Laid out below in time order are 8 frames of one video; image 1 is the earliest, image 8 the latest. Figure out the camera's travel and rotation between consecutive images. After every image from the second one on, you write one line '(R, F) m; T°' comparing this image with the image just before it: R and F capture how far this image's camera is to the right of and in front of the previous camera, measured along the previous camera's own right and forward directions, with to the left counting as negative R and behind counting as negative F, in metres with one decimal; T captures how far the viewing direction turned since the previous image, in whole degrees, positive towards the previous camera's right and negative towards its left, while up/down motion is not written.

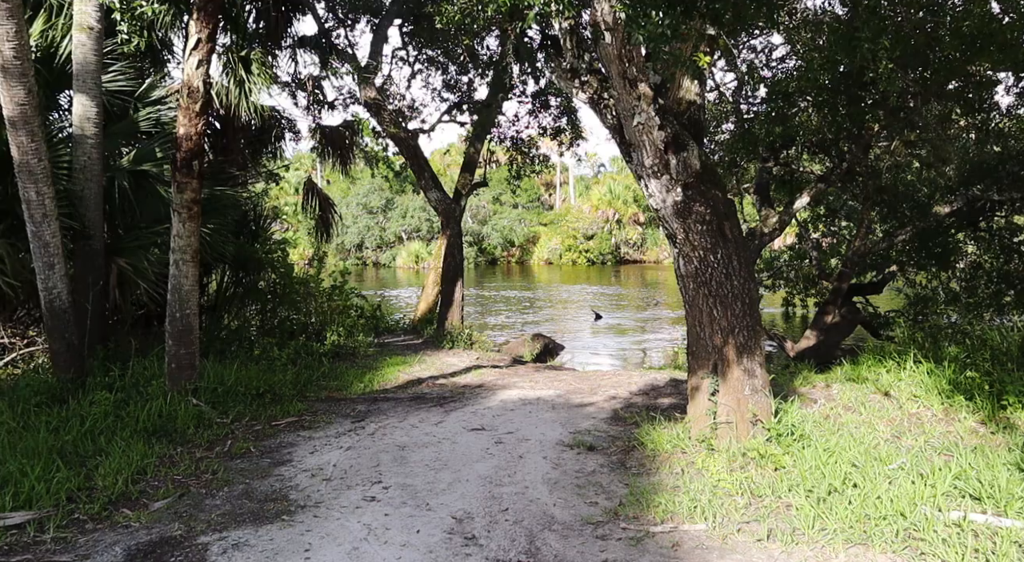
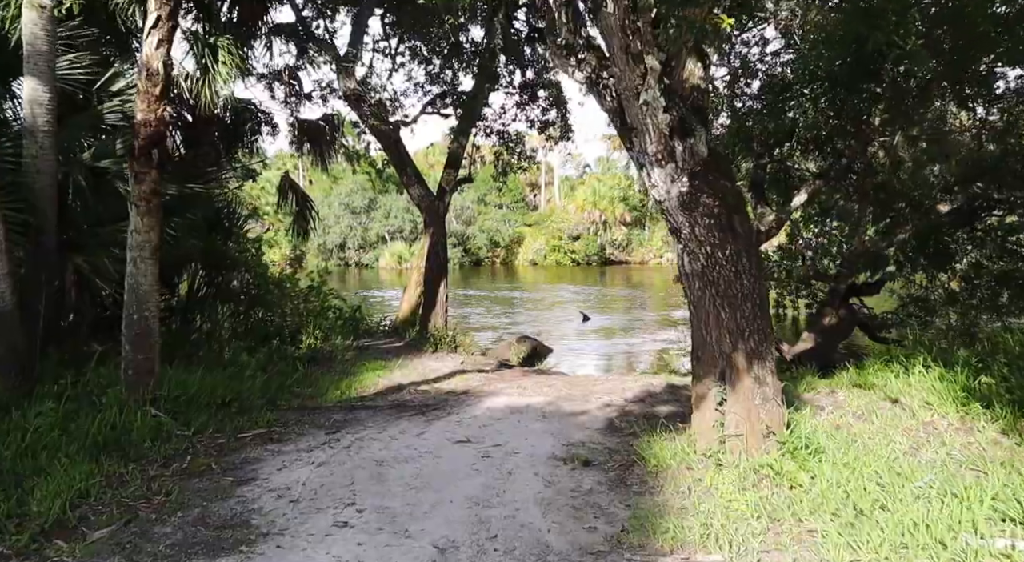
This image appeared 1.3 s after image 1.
(0.0, +0.4) m; +1°
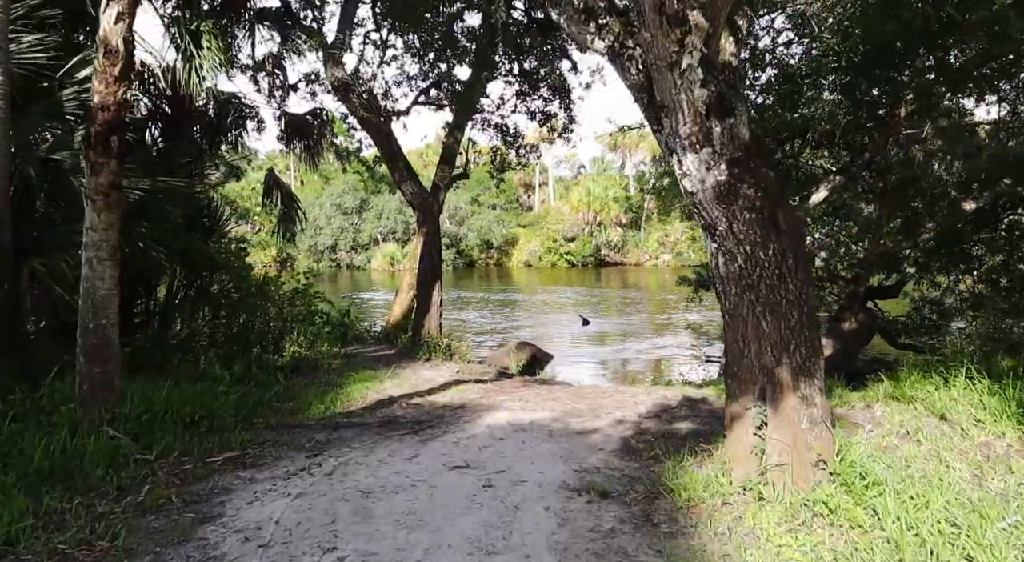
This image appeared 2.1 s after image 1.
(-0.1, +0.6) m; +1°
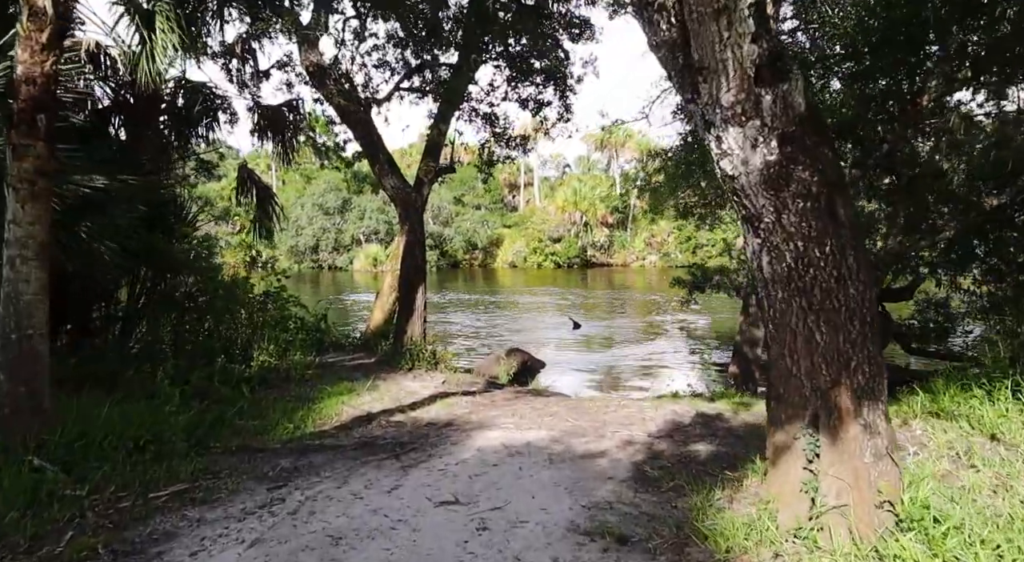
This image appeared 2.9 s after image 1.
(-0.1, +0.7) m; +1°
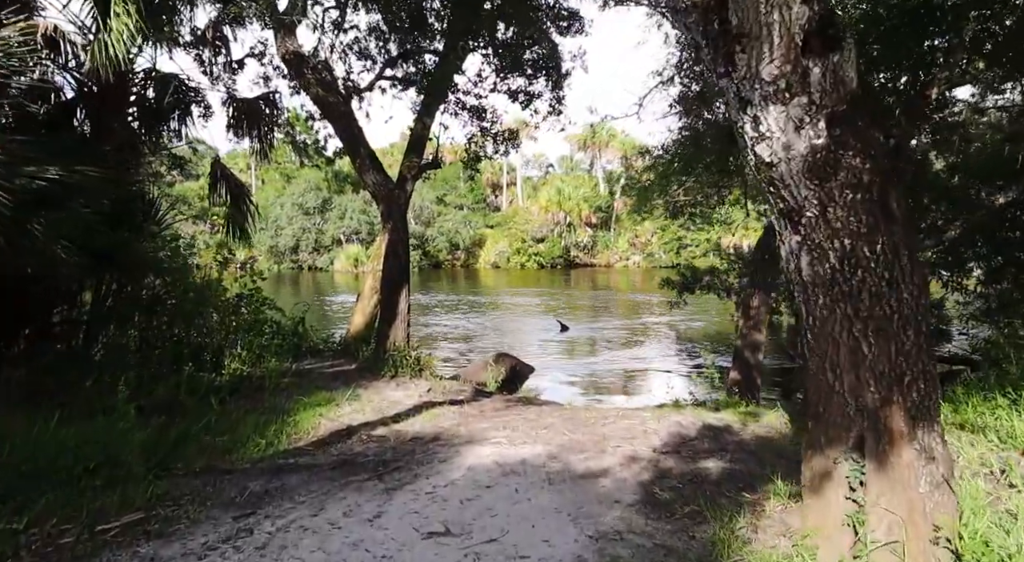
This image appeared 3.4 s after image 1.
(-0.1, +0.4) m; +1°
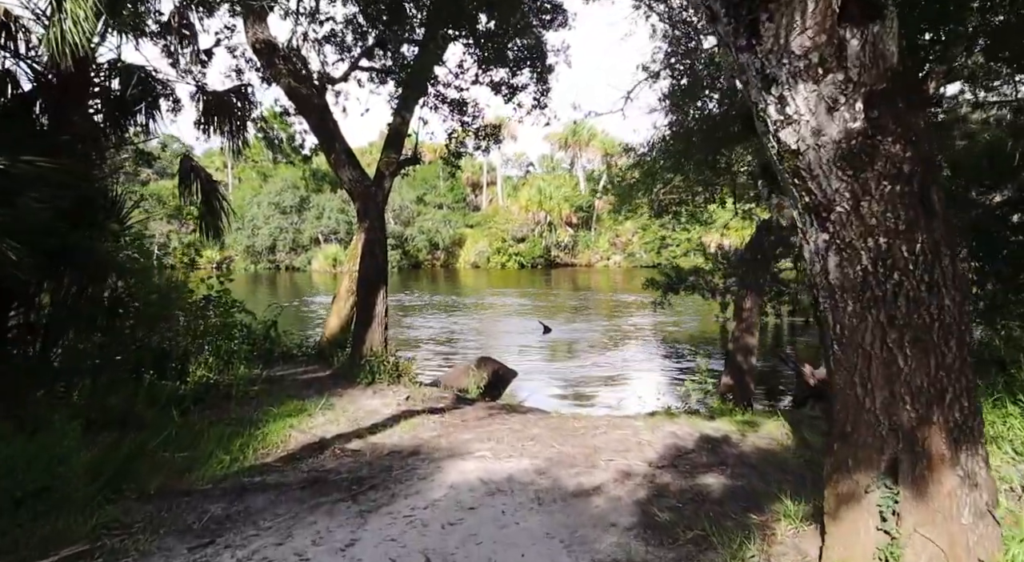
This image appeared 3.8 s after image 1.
(0.0, +0.3) m; +2°
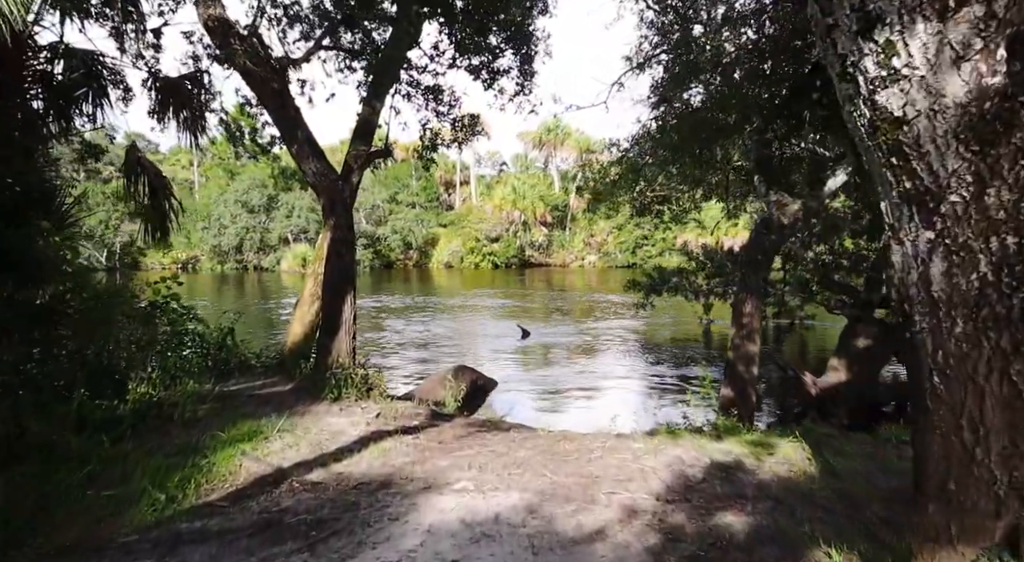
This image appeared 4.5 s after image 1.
(-0.1, +0.6) m; +2°
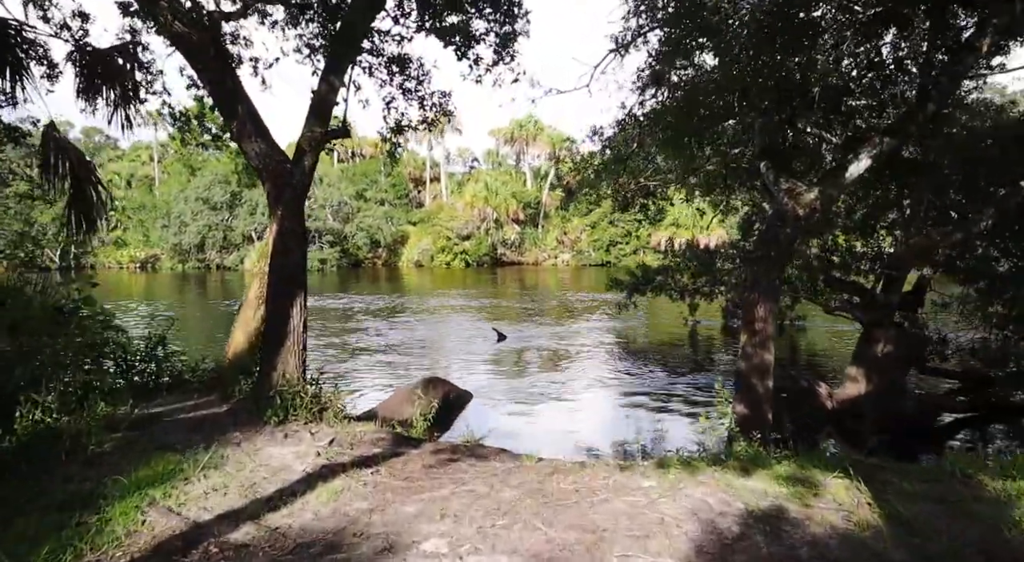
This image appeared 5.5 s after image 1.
(-0.1, +1.0) m; +2°
